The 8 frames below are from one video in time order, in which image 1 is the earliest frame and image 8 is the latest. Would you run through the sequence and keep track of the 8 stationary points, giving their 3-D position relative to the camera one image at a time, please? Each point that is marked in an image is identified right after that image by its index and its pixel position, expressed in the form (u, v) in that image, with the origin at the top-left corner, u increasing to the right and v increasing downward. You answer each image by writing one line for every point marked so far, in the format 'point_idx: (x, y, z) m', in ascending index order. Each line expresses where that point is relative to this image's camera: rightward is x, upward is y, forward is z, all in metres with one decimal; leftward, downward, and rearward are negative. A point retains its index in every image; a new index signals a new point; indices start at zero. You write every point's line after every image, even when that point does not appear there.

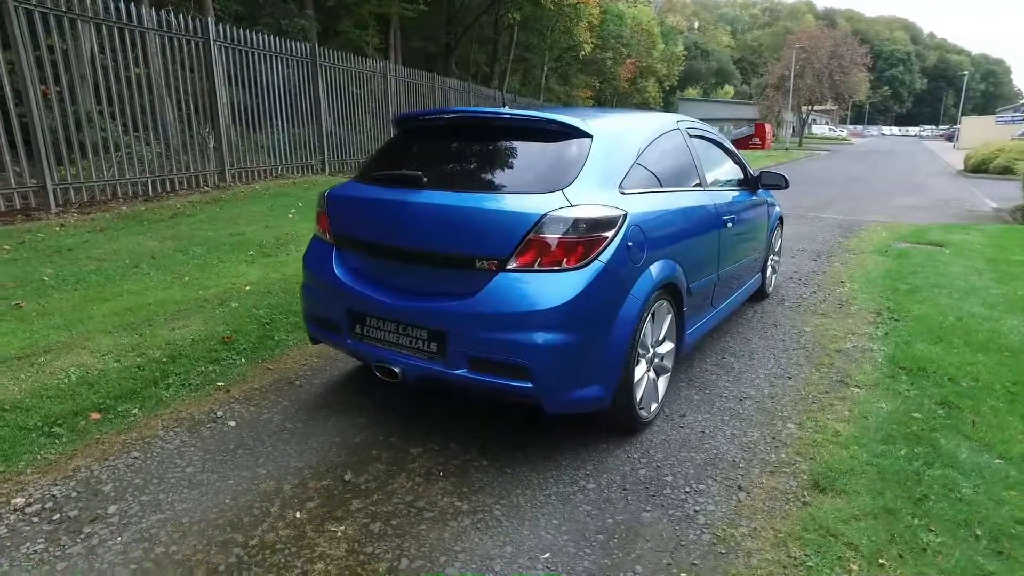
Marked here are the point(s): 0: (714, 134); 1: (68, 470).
0: (+1.7, +1.3, +5.1) m
1: (-2.3, -1.0, +3.2) m
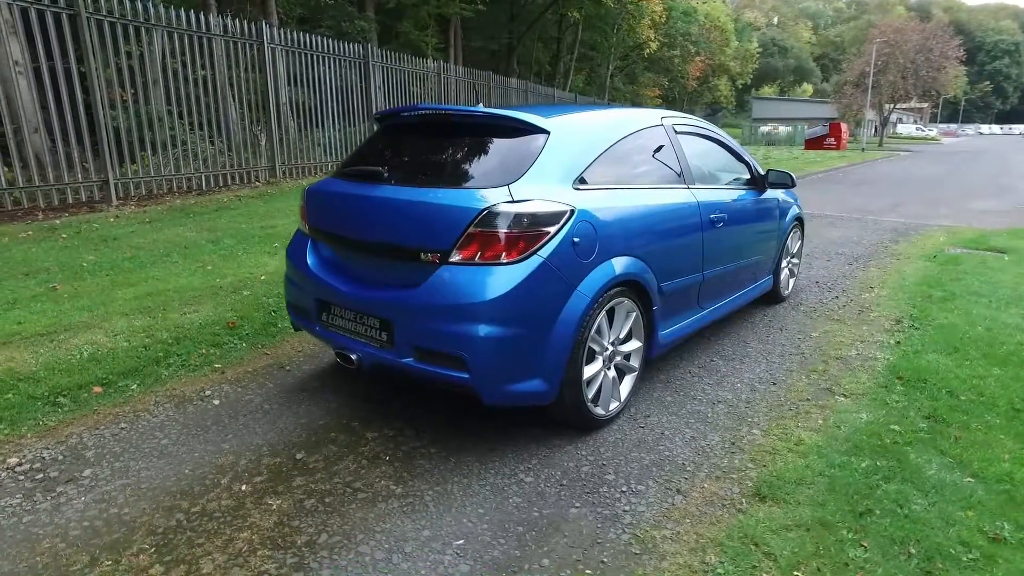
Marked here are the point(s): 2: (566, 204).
0: (+1.6, +1.3, +5.0) m
1: (-2.6, -0.9, +3.5) m
2: (+0.3, +0.4, +3.2) m
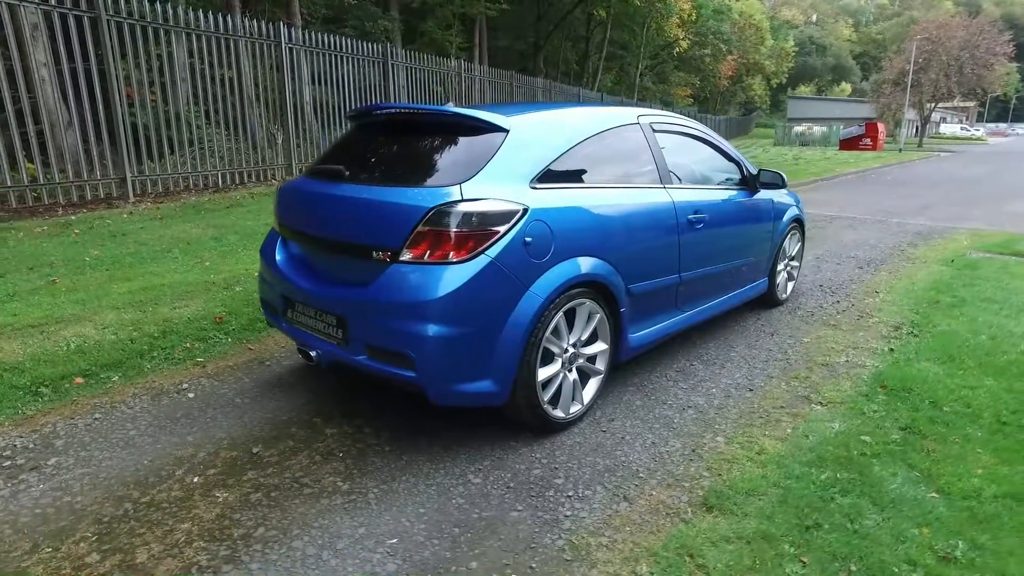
0: (+1.5, +1.3, +4.9) m
1: (-2.8, -0.8, +3.6) m
2: (0.0, +0.4, +3.1) m
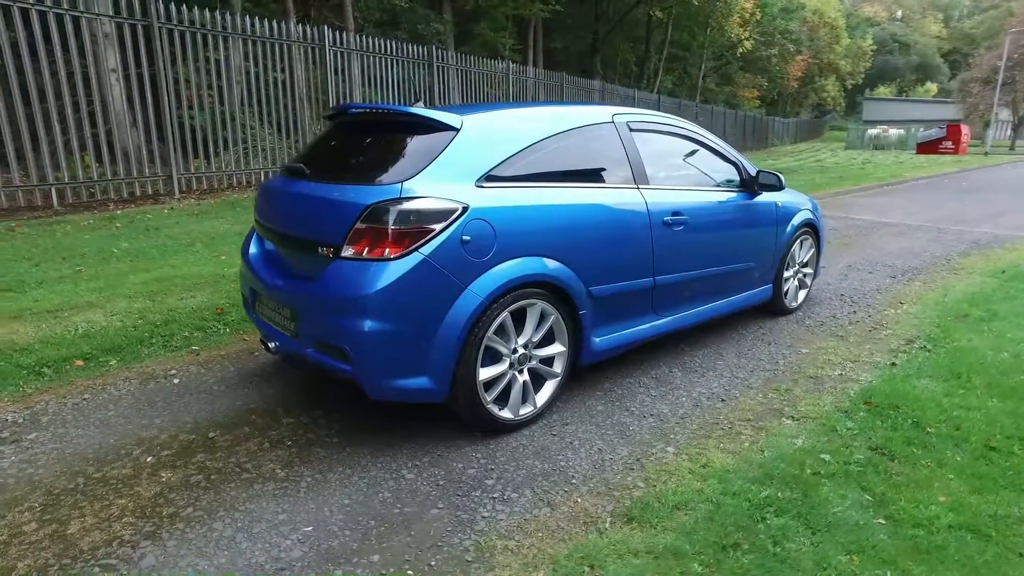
0: (+1.4, +1.2, +4.7) m
1: (-3.1, -0.7, +3.9) m
2: (-0.3, +0.5, +3.1) m
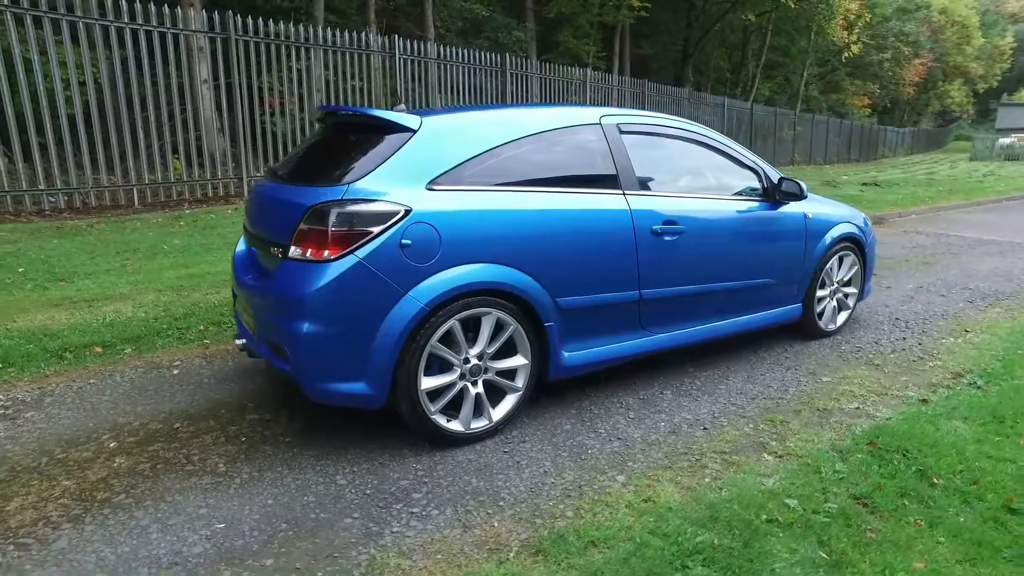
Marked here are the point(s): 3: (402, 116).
0: (+1.4, +1.1, +4.4) m
1: (-3.3, -0.7, +4.2) m
2: (-0.5, +0.4, +3.1) m
3: (-0.6, +1.0, +3.4) m
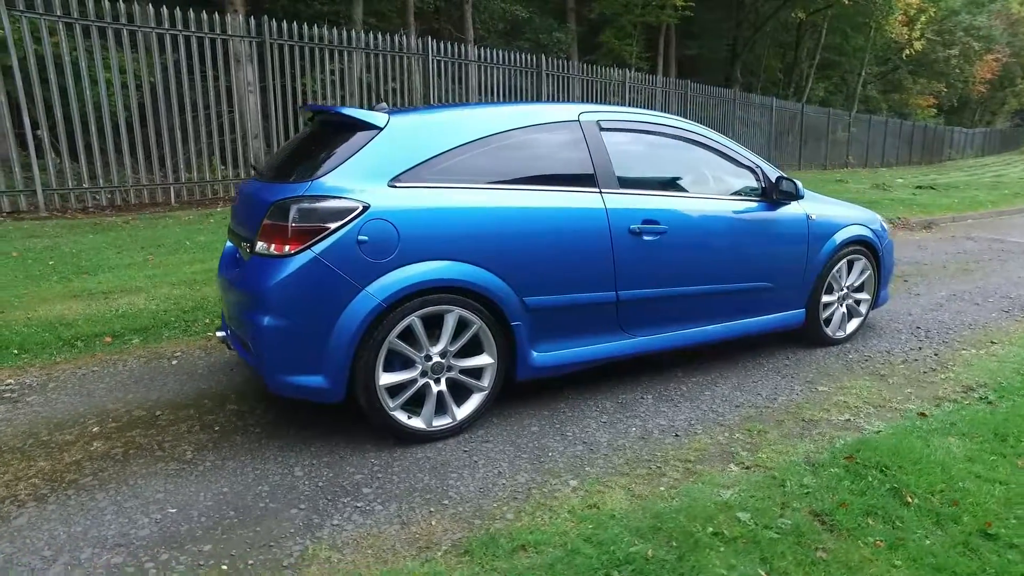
0: (+1.3, +1.1, +4.2) m
1: (-3.4, -0.6, +4.5) m
2: (-0.8, +0.5, +3.1) m
3: (-0.8, +1.0, +3.4) m
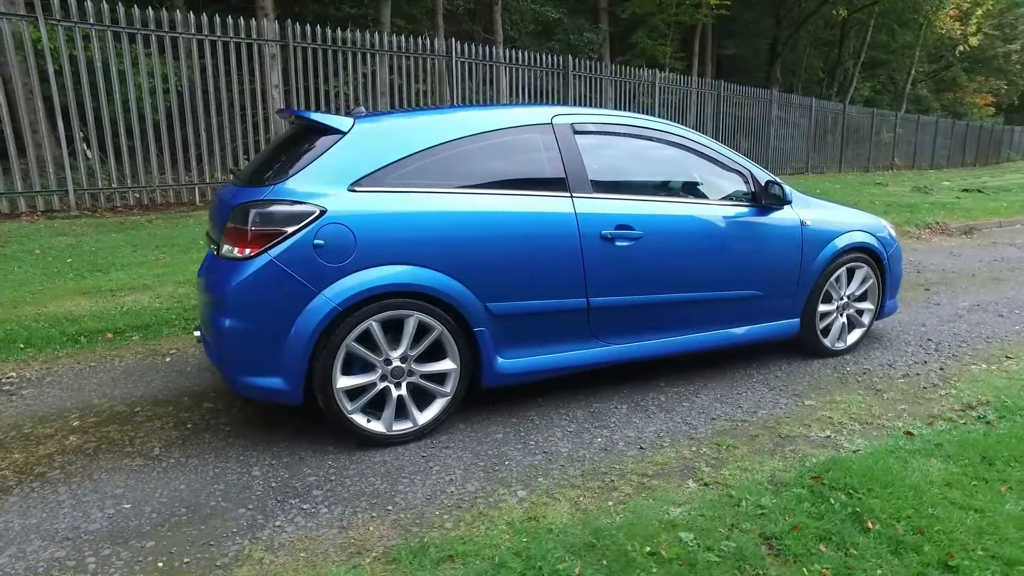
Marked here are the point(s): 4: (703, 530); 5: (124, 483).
0: (+1.1, +1.0, +4.1) m
1: (-3.5, -0.6, +4.6) m
2: (-1.0, +0.4, +3.1) m
3: (-1.0, +1.0, +3.4) m
4: (+0.8, -1.0, +2.5) m
5: (-1.9, -1.0, +3.0) m
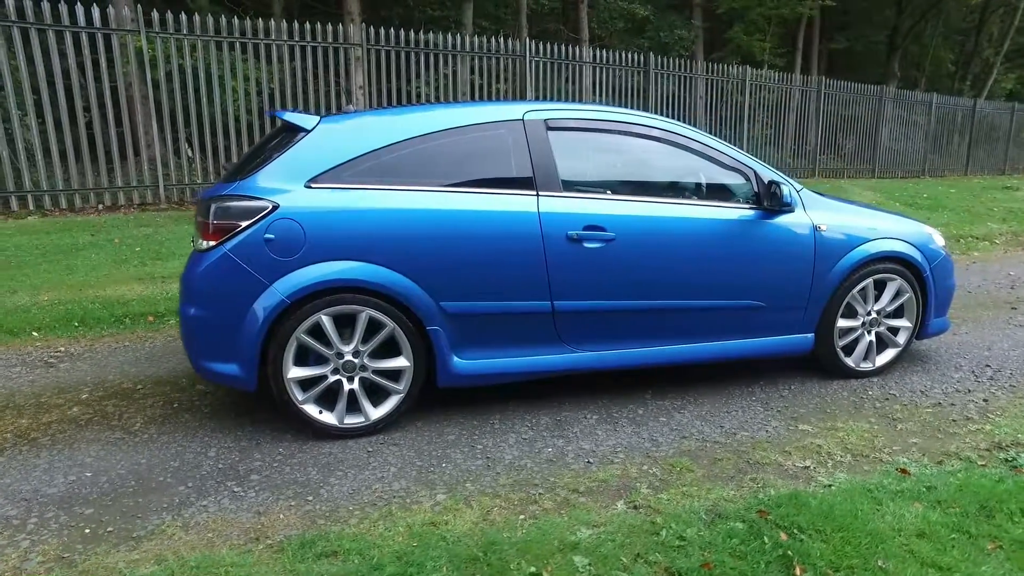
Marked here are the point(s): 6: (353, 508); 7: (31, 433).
0: (+1.0, +1.0, +3.8) m
1: (-3.5, -0.4, +5.1) m
2: (-1.2, +0.5, +3.2) m
3: (-1.2, +1.0, +3.5) m
4: (+0.4, -1.0, +2.3) m
5: (-2.3, -0.9, +3.3) m
6: (-0.7, -1.0, +2.7) m
7: (-2.8, -0.8, +3.5) m
